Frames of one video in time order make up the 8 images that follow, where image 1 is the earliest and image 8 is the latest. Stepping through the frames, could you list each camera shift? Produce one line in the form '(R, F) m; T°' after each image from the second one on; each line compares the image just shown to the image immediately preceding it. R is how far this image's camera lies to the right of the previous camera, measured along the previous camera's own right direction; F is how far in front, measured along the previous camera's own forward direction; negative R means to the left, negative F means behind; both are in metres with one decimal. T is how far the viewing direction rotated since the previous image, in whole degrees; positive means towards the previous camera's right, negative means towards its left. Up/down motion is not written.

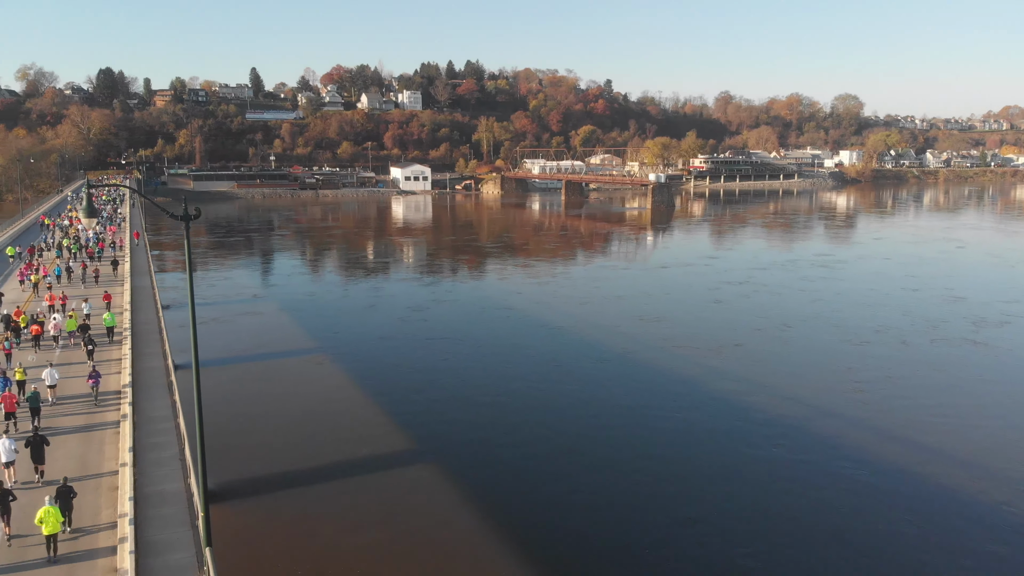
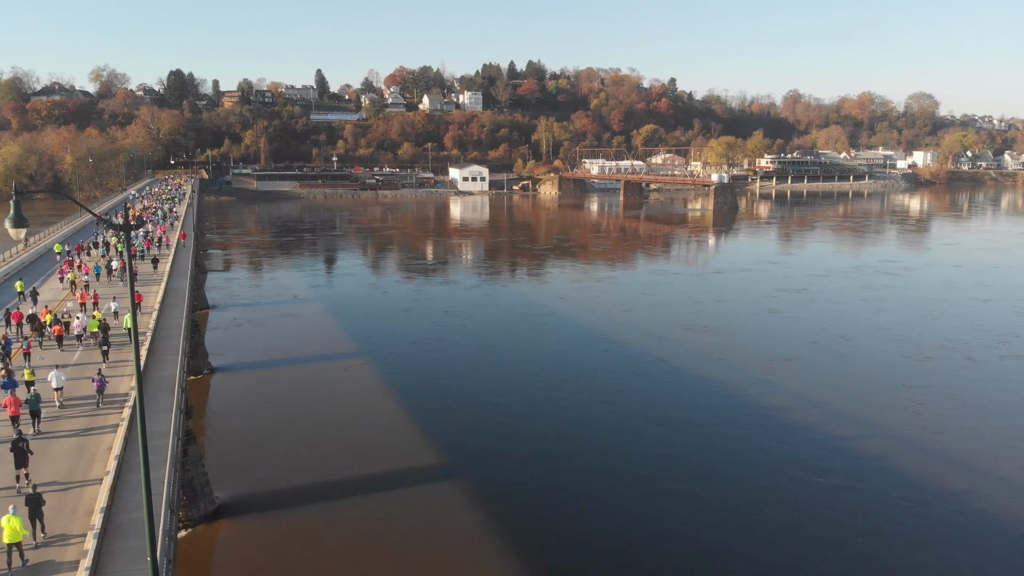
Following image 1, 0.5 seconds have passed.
(+0.5, +0.8) m; -4°
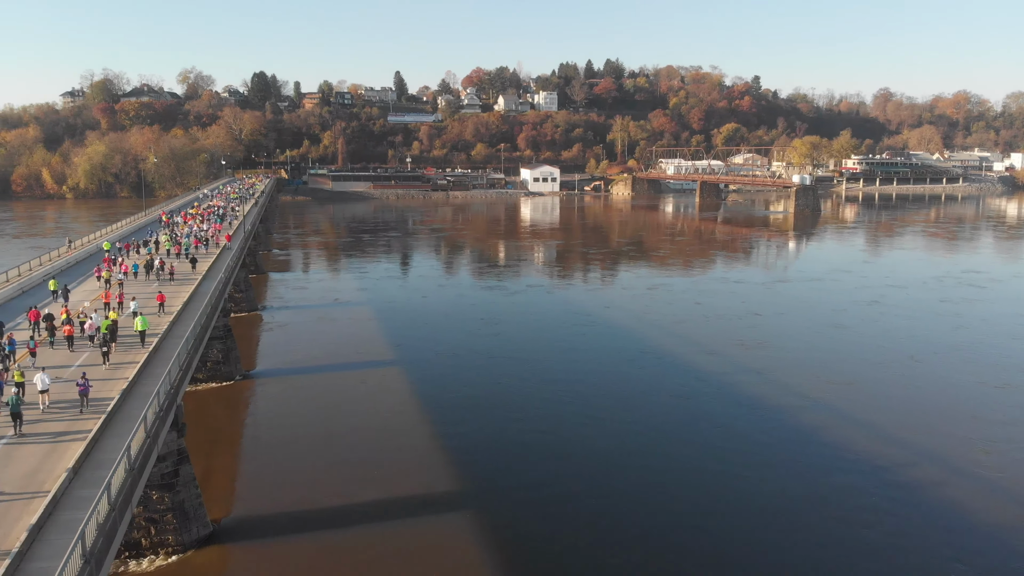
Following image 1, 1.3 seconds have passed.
(+0.8, +1.2) m; -5°
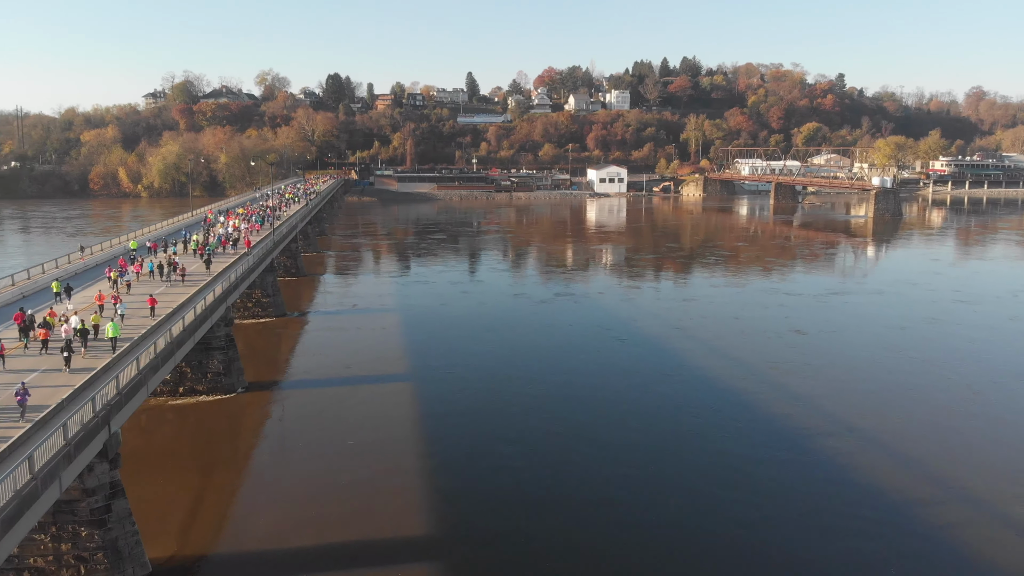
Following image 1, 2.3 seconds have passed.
(+1.2, +1.6) m; -5°
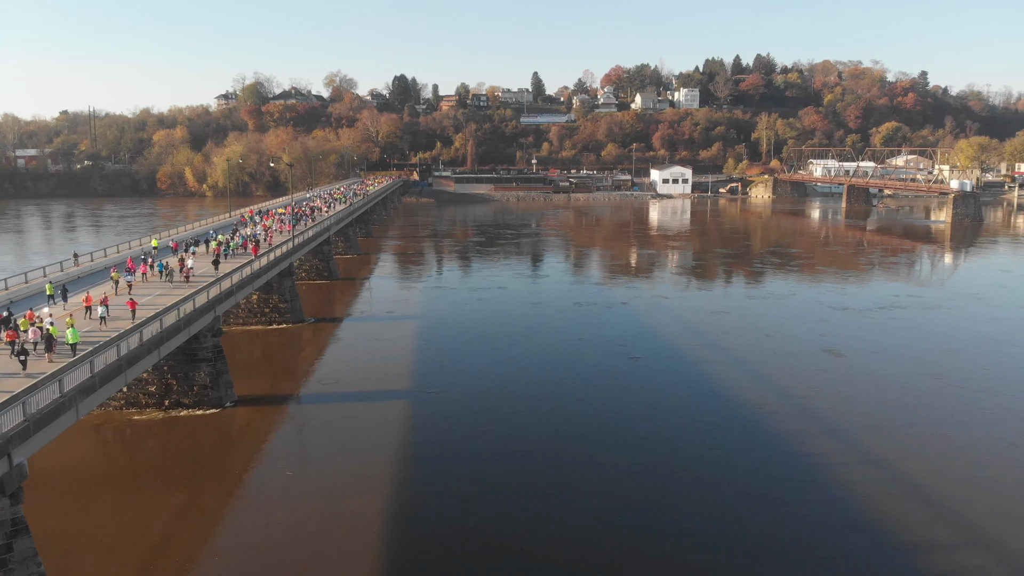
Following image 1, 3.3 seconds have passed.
(+1.2, +1.5) m; -5°
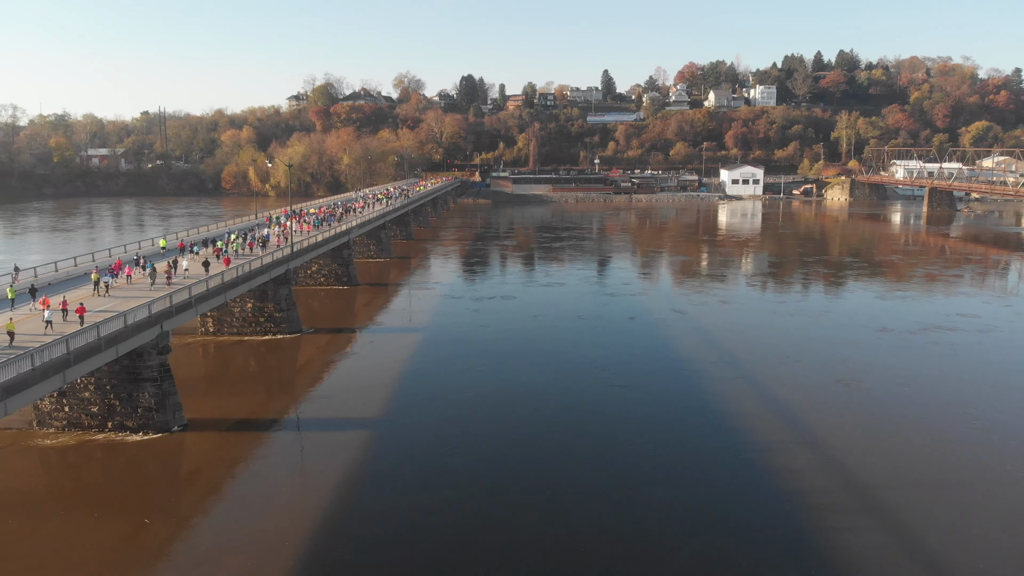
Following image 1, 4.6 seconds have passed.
(+1.7, +2.1) m; -5°
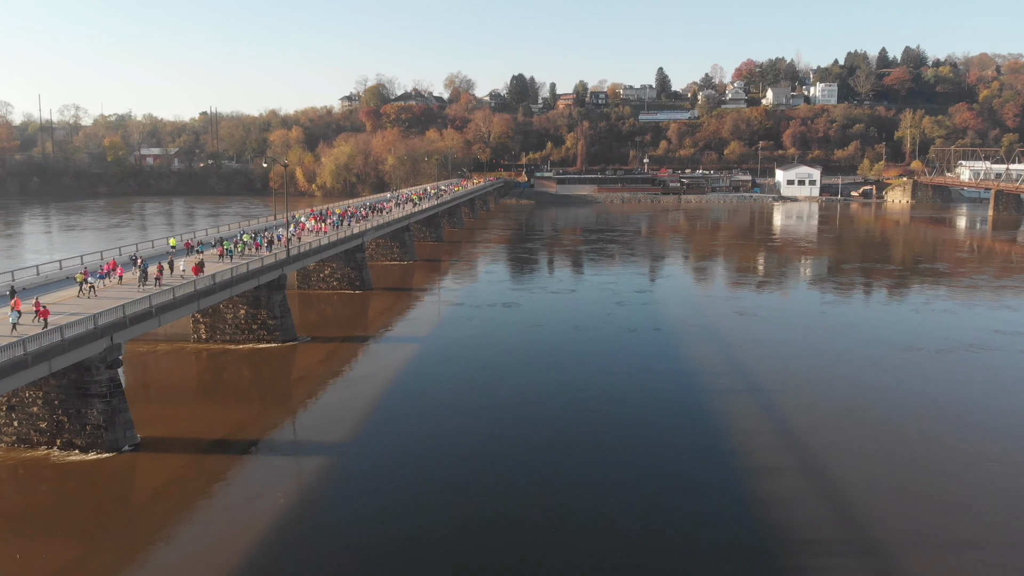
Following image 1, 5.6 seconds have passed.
(+1.3, +1.5) m; -4°
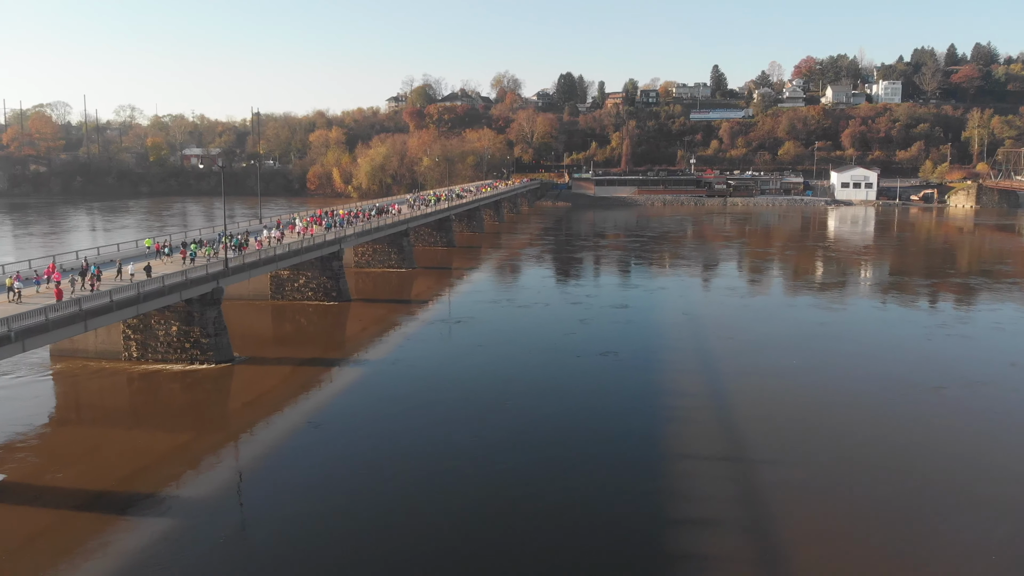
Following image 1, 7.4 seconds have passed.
(+2.3, +2.5) m; -4°
